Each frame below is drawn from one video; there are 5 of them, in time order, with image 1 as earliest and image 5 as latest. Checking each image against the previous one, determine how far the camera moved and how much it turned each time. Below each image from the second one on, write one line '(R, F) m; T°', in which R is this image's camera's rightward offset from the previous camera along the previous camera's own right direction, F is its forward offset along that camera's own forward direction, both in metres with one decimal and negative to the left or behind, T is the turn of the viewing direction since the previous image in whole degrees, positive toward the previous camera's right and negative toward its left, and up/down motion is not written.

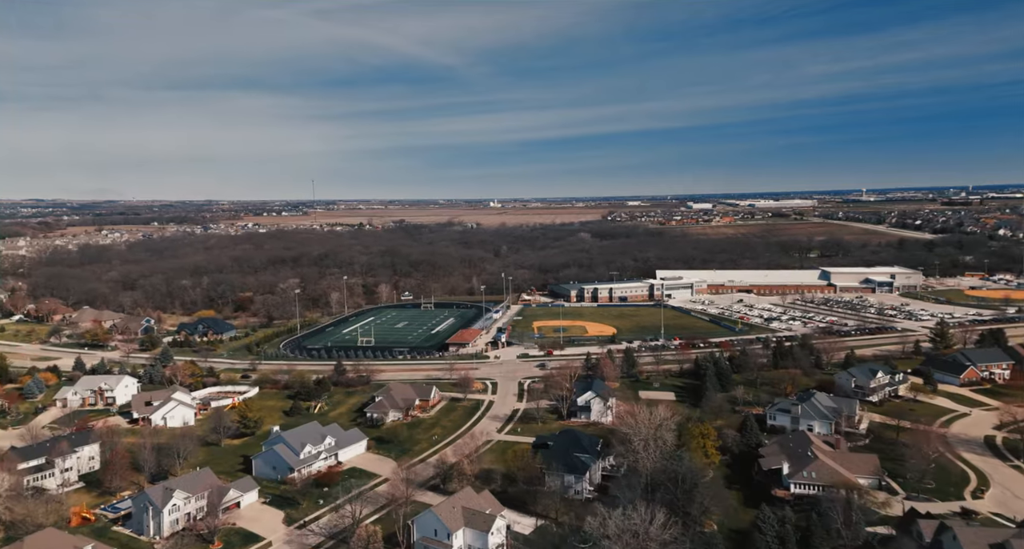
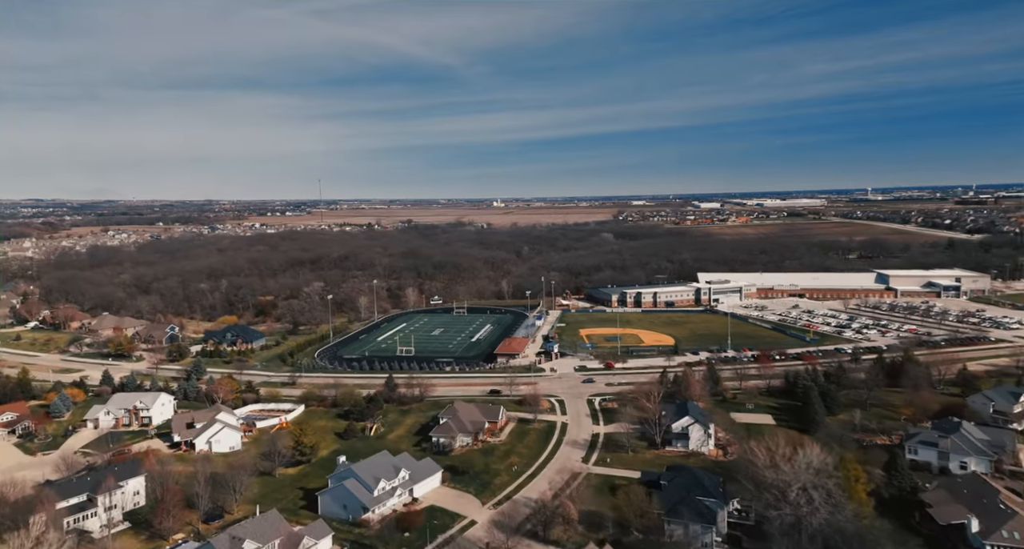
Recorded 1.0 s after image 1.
(-2.6, +2.3) m; 0°
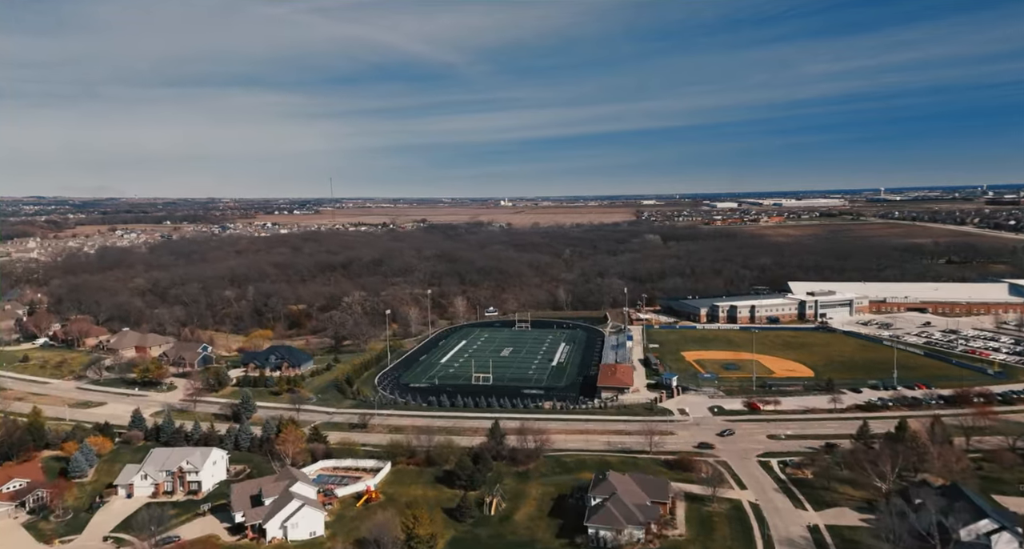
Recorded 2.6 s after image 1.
(-4.5, +5.9) m; 0°
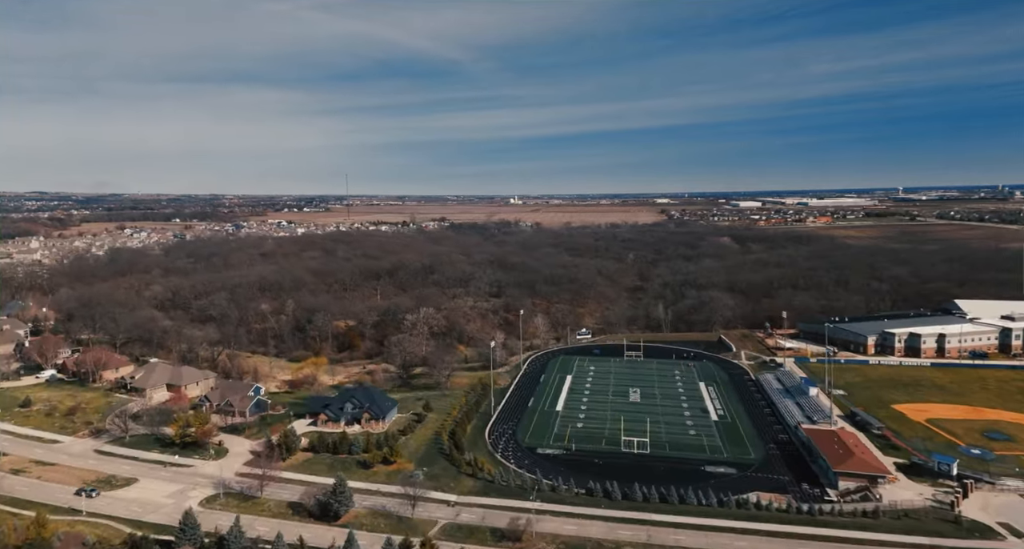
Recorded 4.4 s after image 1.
(-6.0, +8.5) m; 0°
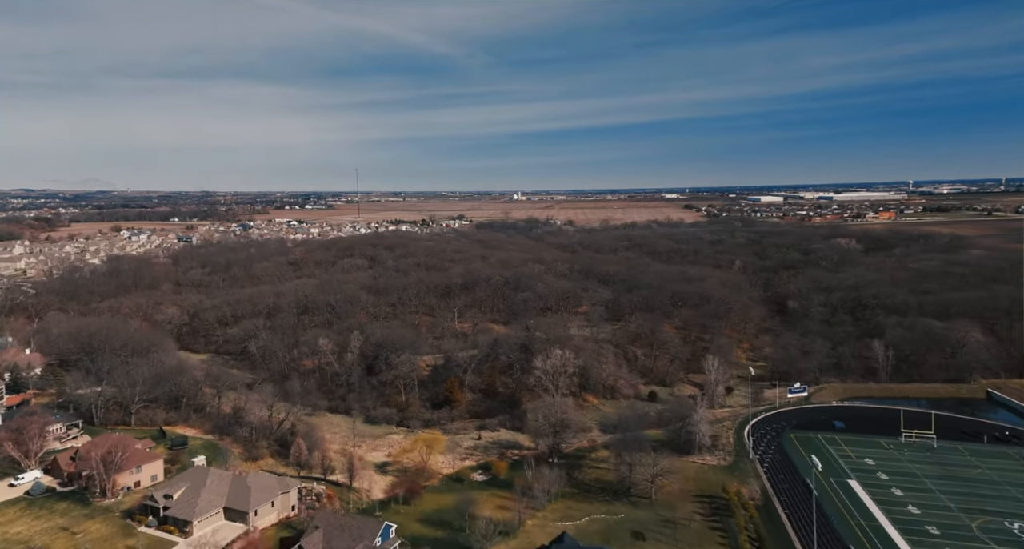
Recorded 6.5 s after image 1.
(-8.7, +13.2) m; 0°
